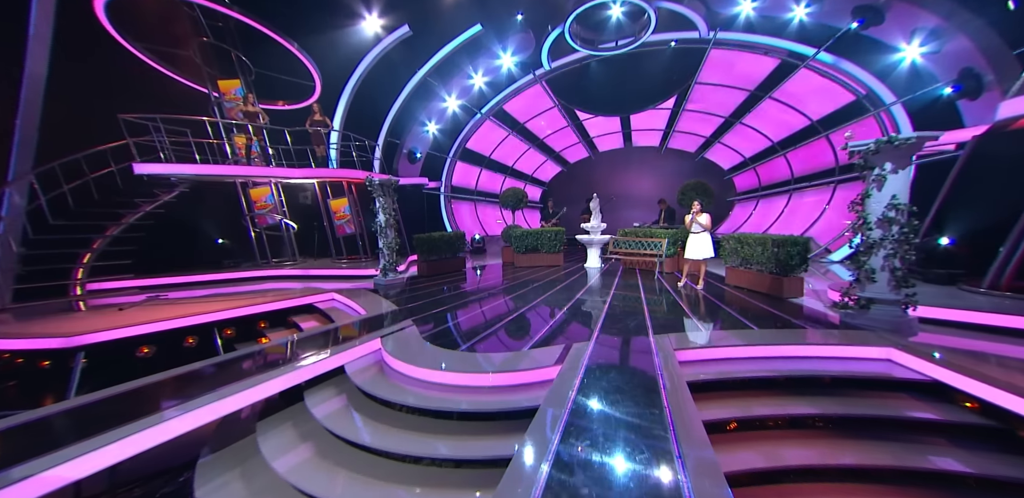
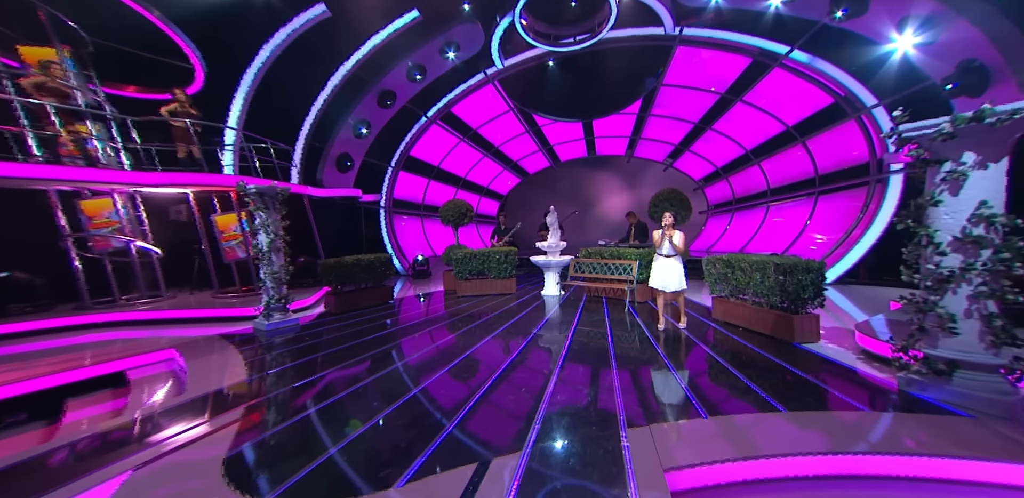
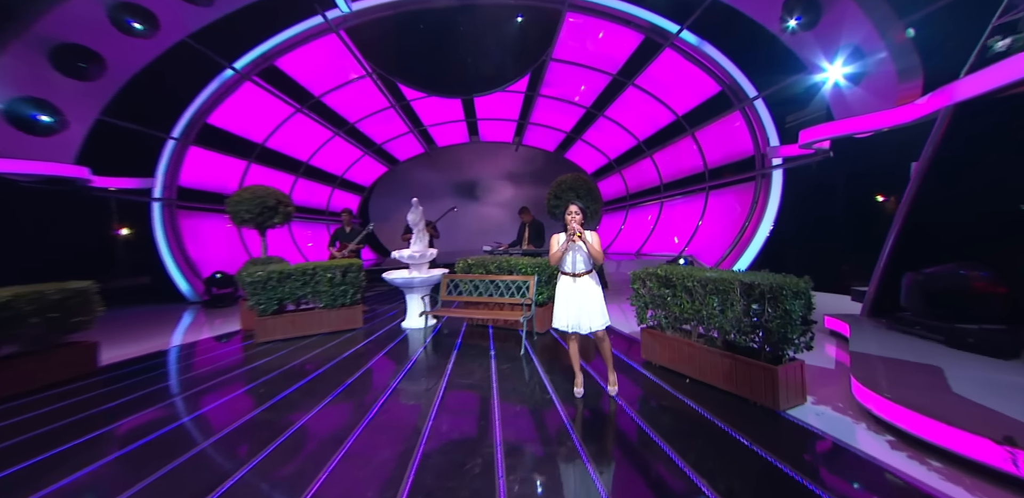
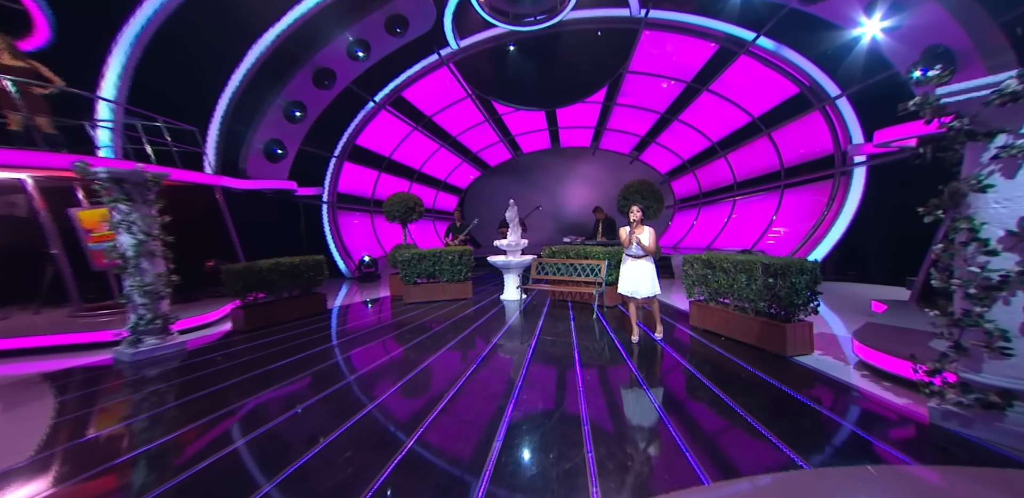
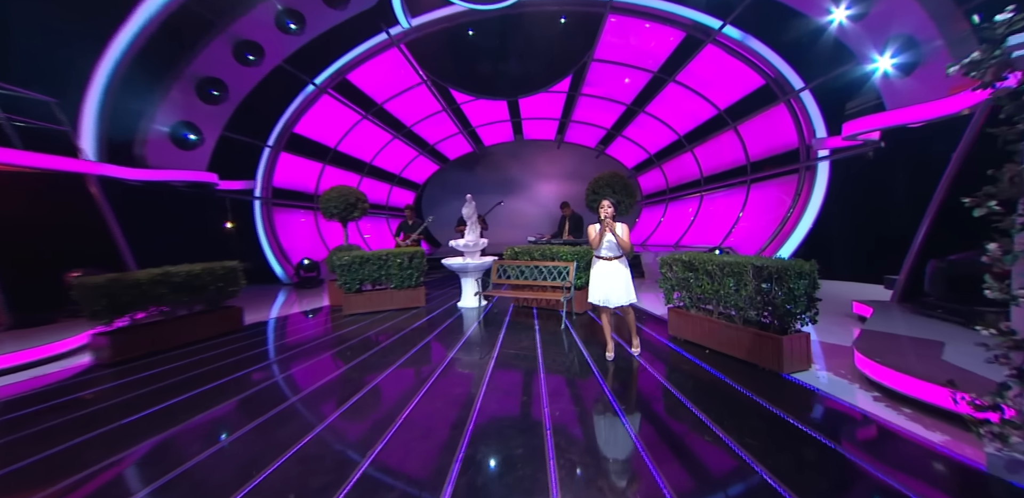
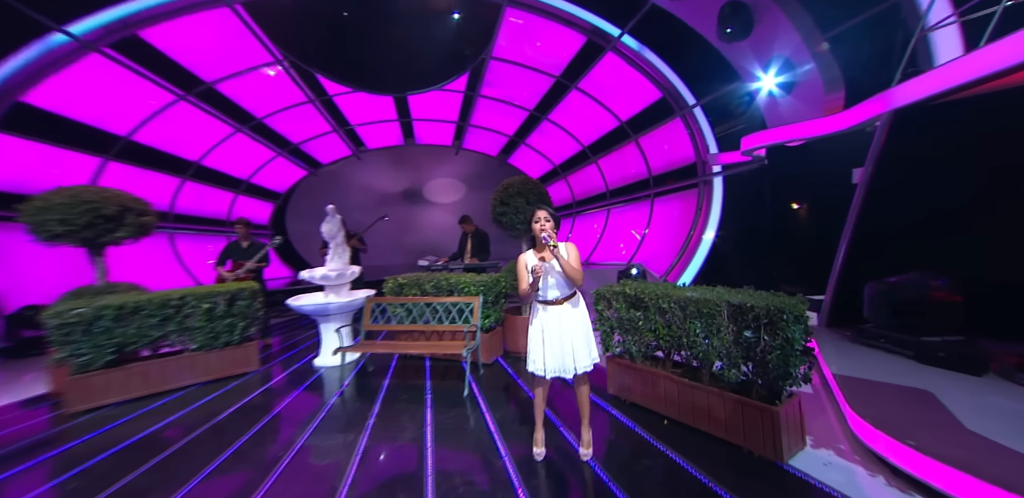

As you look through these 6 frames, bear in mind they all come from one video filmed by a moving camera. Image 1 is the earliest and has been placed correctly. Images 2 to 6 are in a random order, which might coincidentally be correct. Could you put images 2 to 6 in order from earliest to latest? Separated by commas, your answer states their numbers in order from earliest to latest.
2, 4, 5, 3, 6
